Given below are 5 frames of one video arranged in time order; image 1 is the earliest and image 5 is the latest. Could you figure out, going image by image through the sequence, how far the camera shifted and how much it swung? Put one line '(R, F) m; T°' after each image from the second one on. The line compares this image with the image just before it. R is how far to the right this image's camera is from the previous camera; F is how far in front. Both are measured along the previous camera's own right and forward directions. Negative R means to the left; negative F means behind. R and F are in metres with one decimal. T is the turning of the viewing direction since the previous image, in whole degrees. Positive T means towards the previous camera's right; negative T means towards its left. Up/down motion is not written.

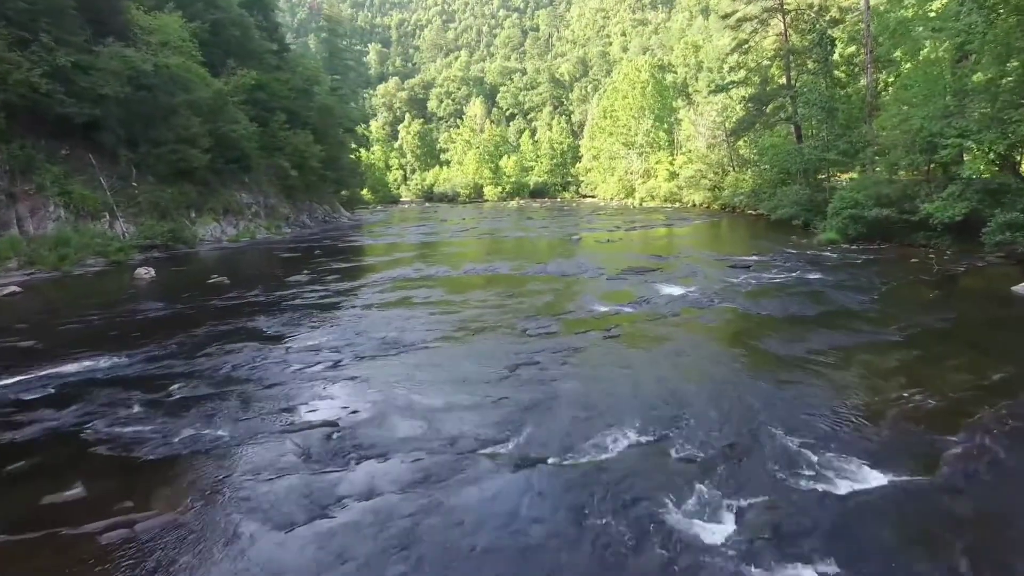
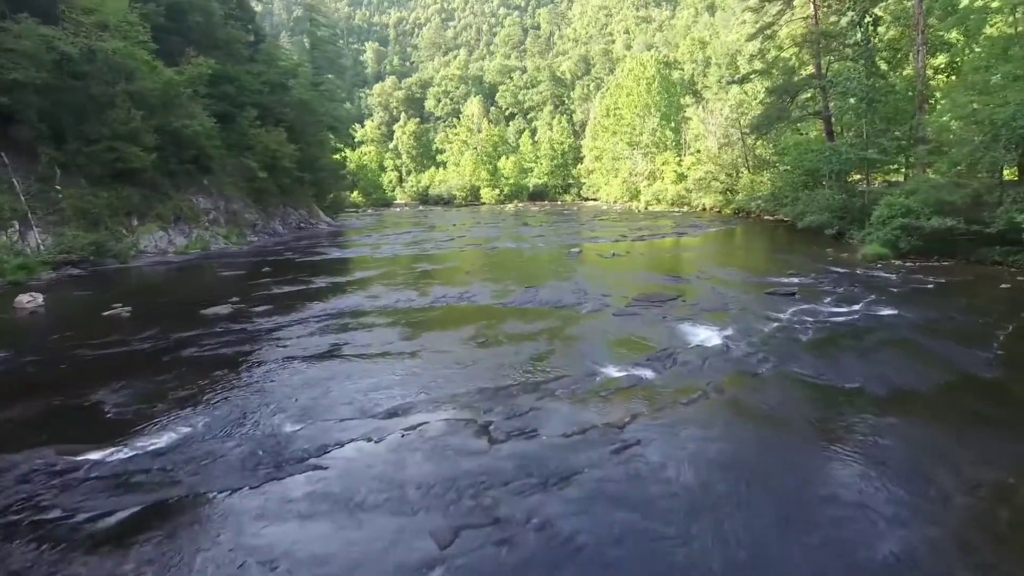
(+0.2, +3.6) m; 0°
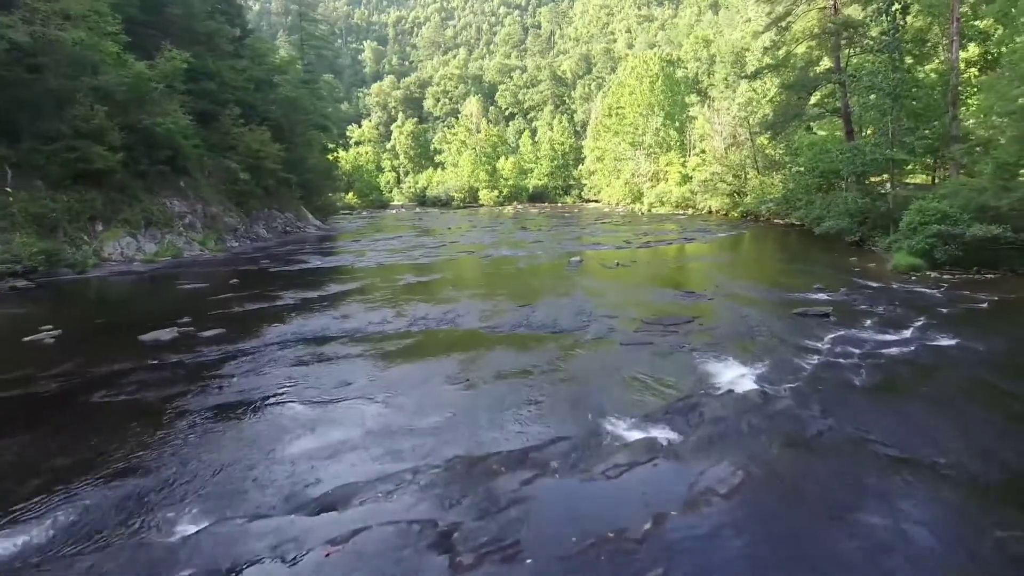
(+0.1, +1.8) m; 0°
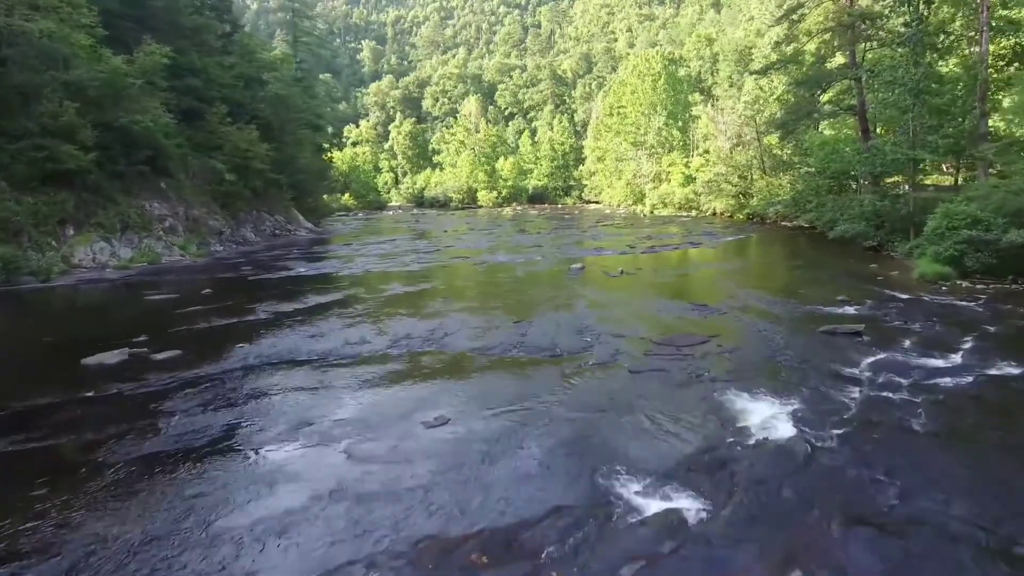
(+0.1, +1.3) m; 0°
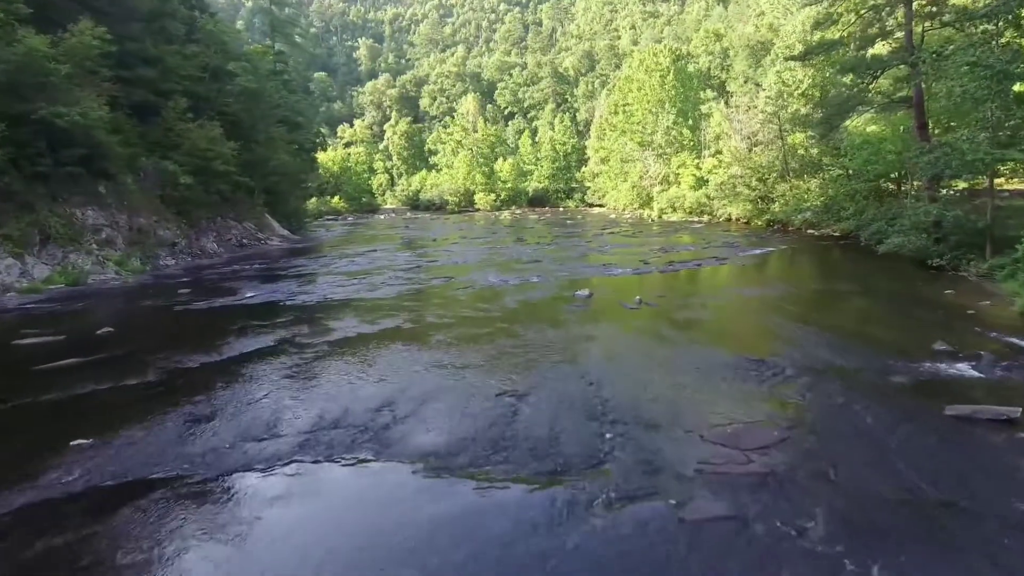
(+0.1, +3.6) m; 0°
